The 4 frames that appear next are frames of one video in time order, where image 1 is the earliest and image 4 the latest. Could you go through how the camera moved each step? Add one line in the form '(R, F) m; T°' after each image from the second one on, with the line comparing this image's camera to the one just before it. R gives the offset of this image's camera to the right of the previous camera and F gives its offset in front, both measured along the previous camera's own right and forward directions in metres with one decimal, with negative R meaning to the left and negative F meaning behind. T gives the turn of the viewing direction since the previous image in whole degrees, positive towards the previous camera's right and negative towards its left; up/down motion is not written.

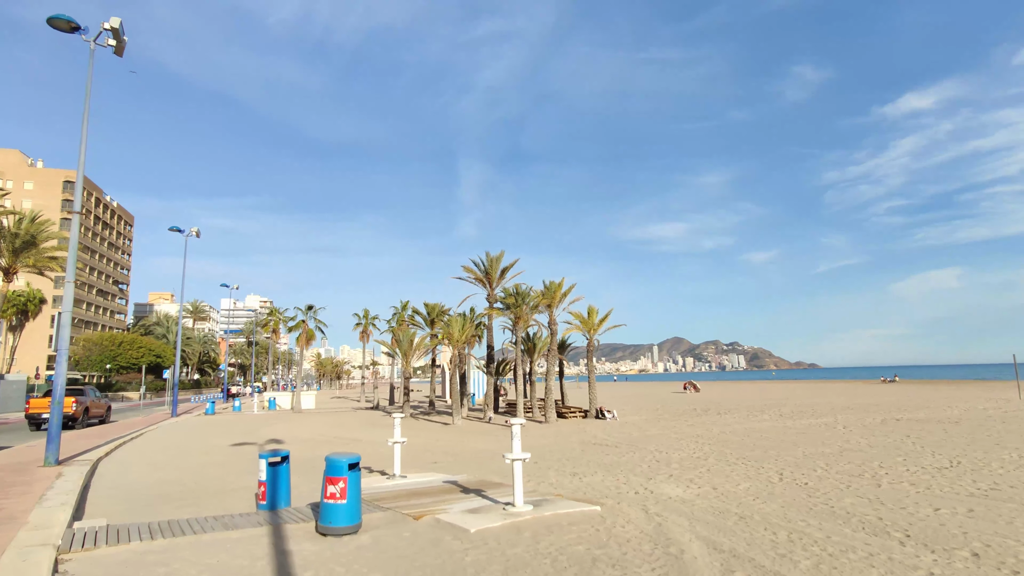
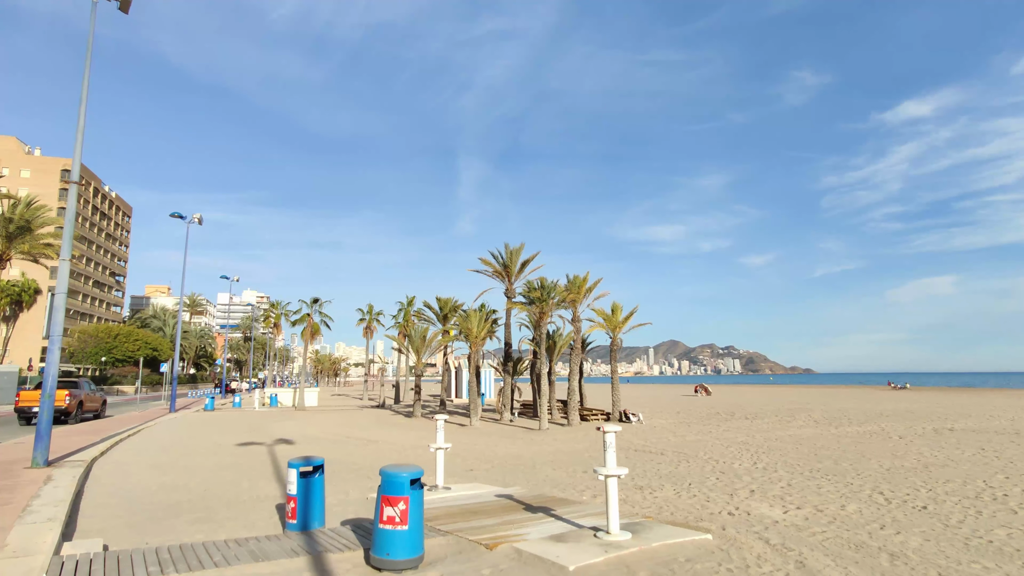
(-1.1, +1.4) m; 0°
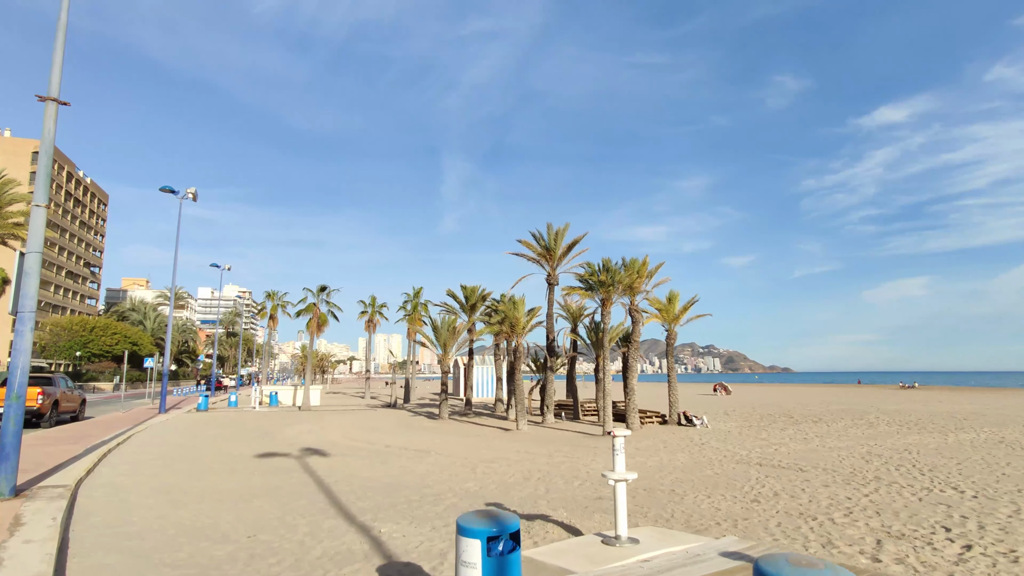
(-2.6, +3.2) m; +2°
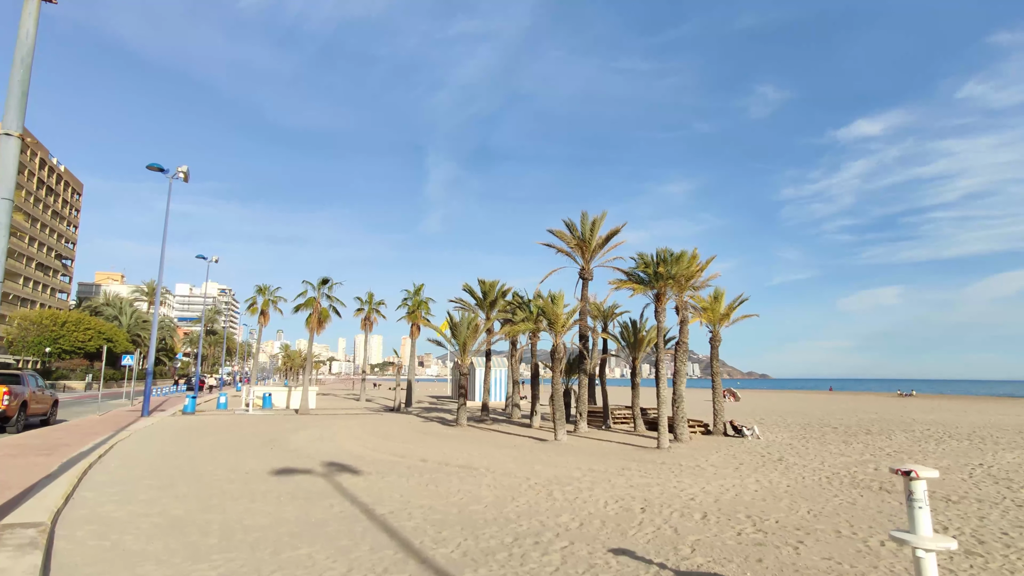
(-1.9, +2.3) m; +2°
